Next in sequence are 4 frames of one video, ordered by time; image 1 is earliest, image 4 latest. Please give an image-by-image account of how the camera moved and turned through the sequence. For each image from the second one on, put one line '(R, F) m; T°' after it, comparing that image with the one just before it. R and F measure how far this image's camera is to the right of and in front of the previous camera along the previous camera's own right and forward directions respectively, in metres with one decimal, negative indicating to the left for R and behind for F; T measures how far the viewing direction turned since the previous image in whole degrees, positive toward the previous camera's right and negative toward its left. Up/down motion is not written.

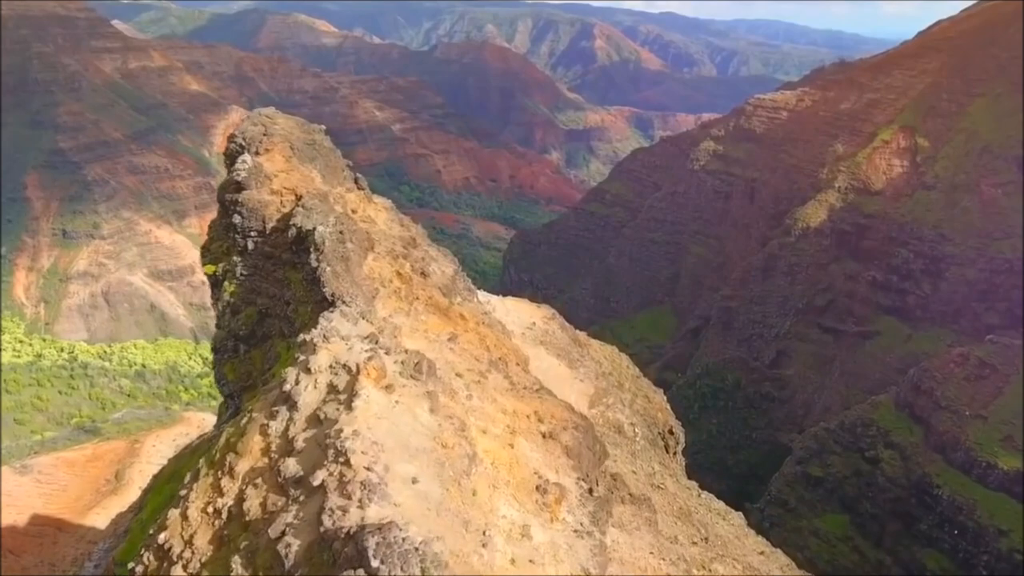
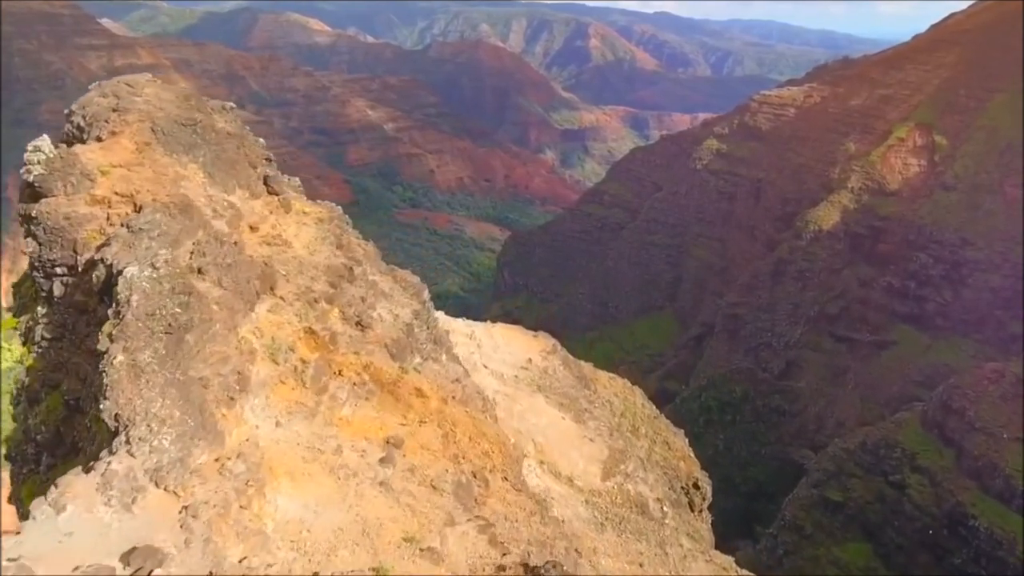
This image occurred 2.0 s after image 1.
(+0.1, +2.9) m; 0°
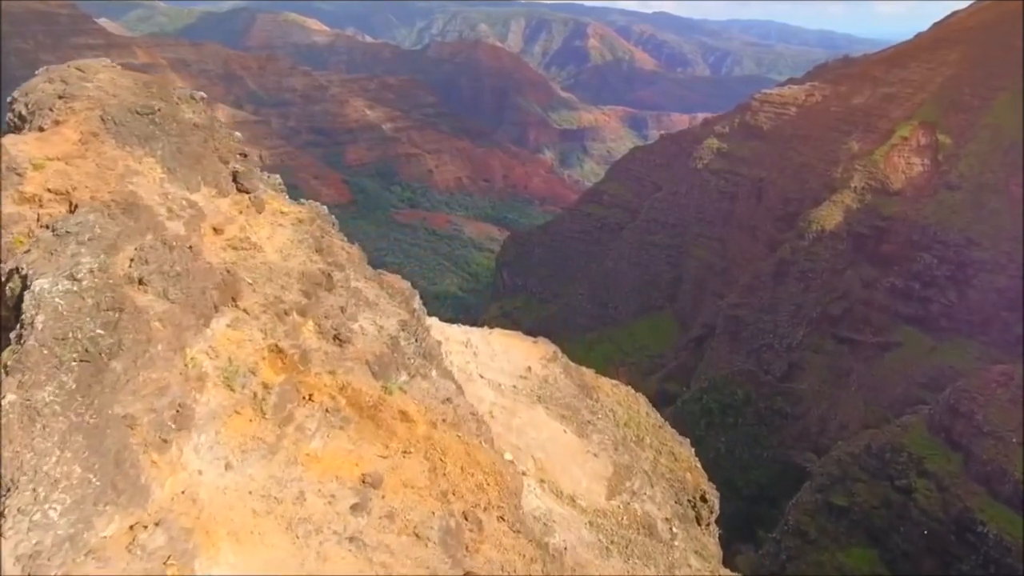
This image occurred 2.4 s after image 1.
(0.0, +0.6) m; 0°
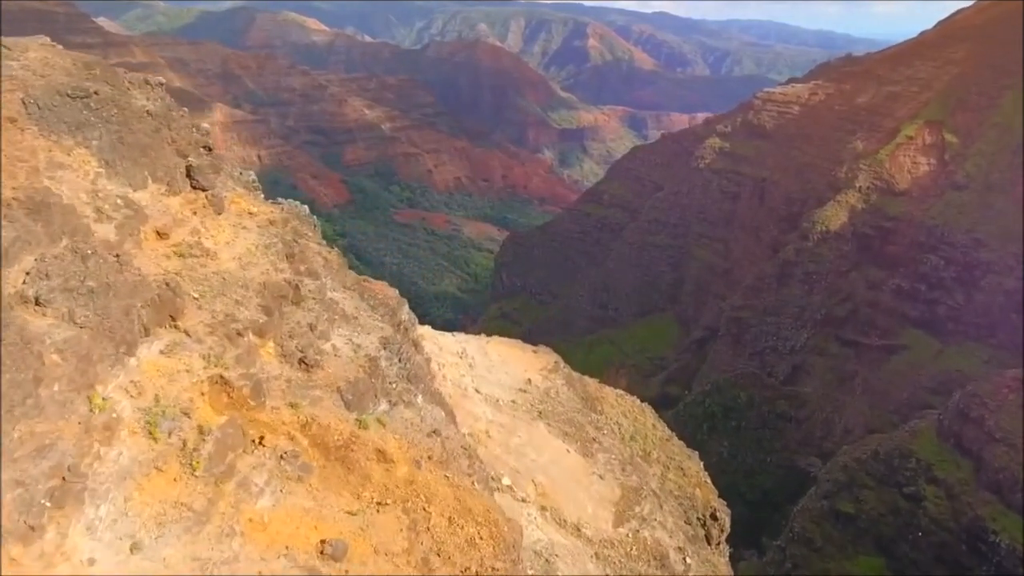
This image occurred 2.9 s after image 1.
(0.0, +0.7) m; 0°
